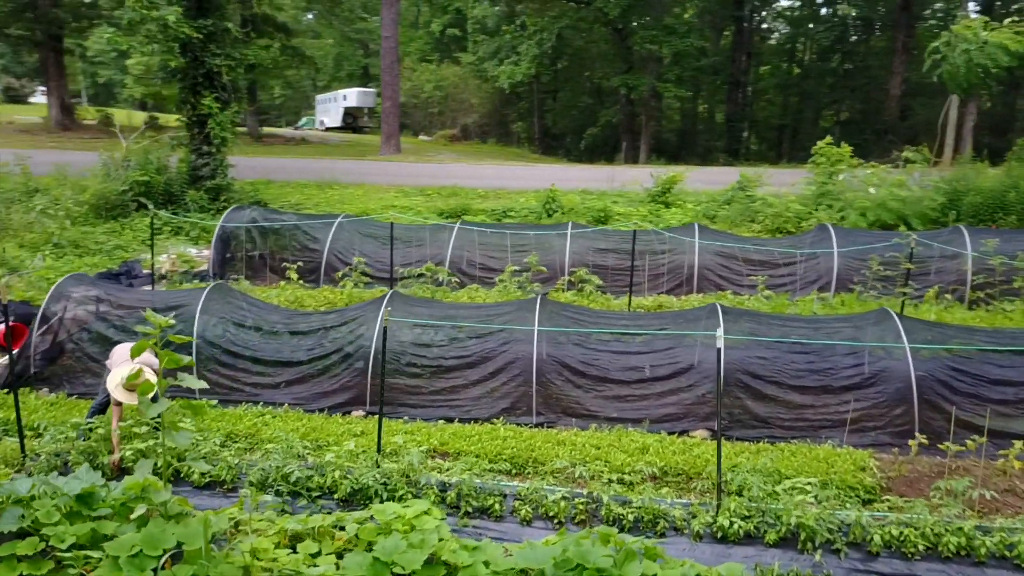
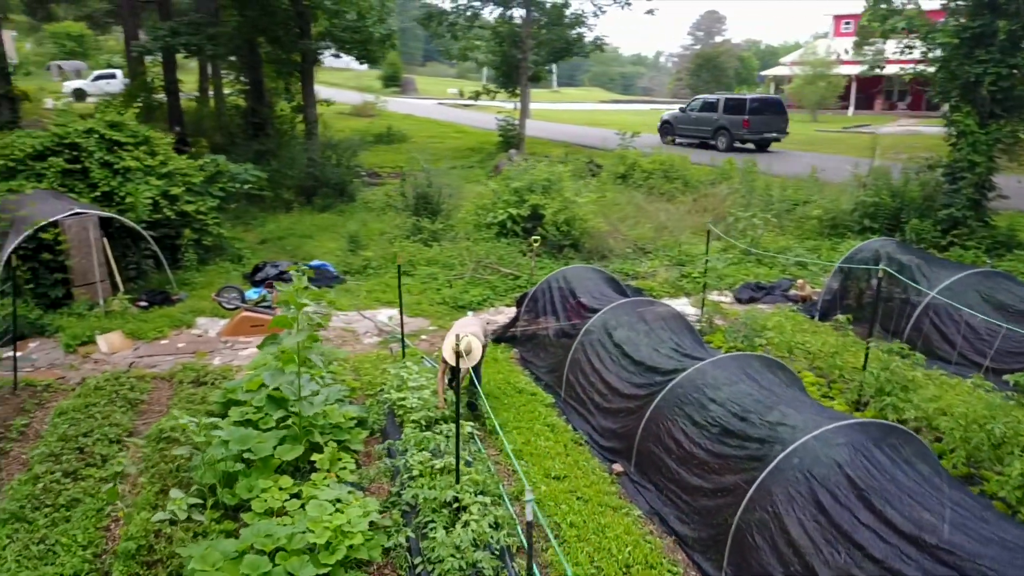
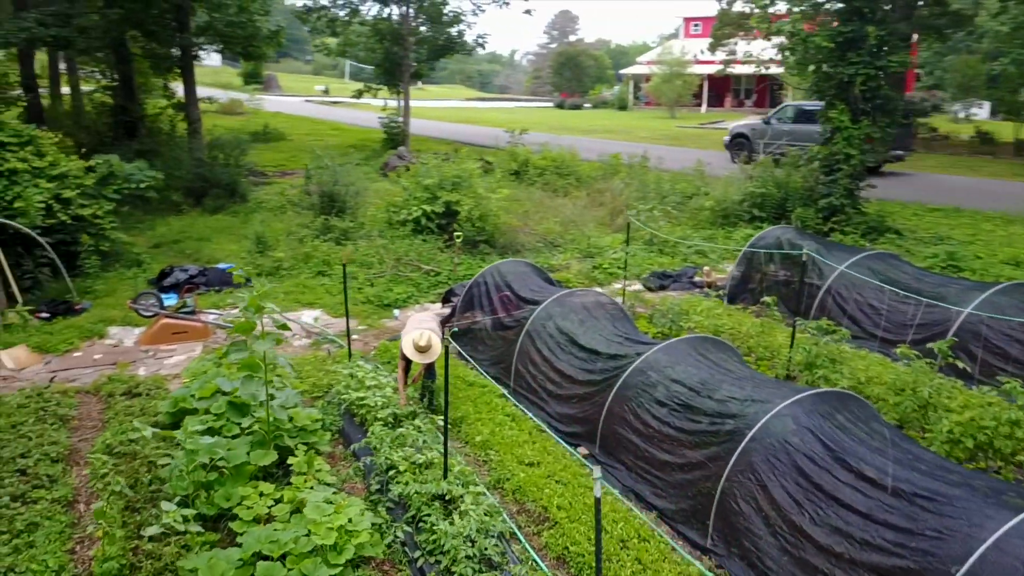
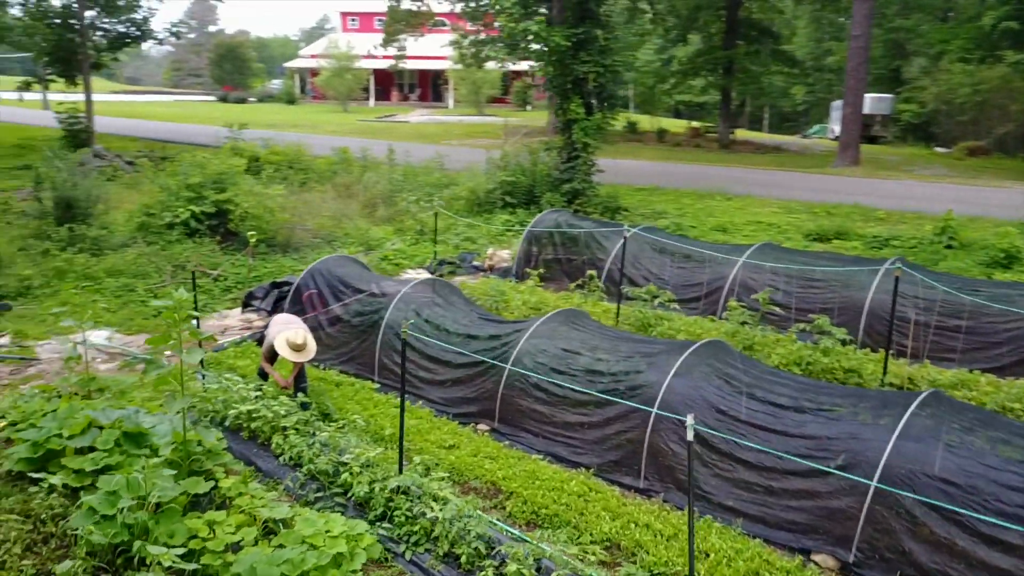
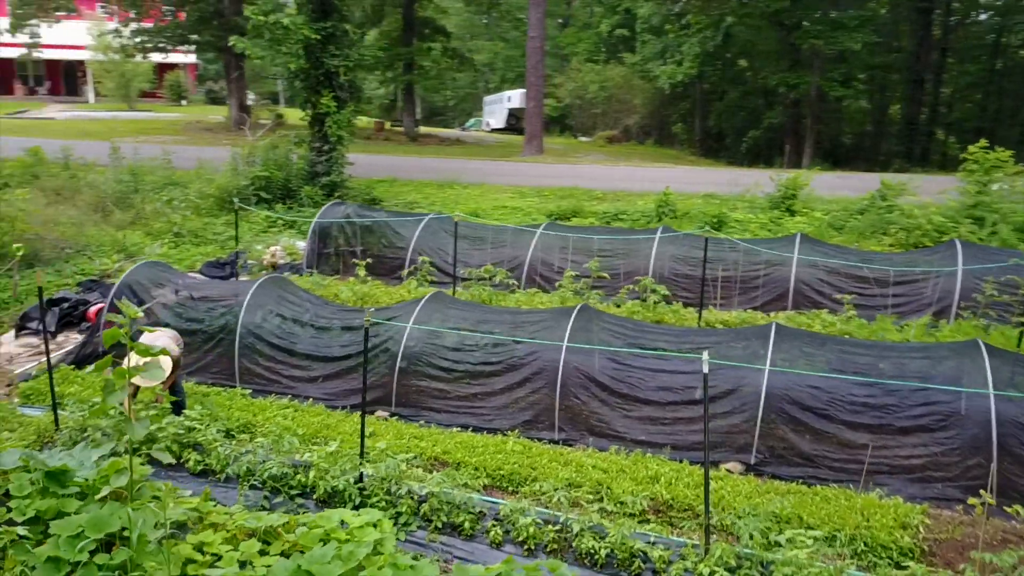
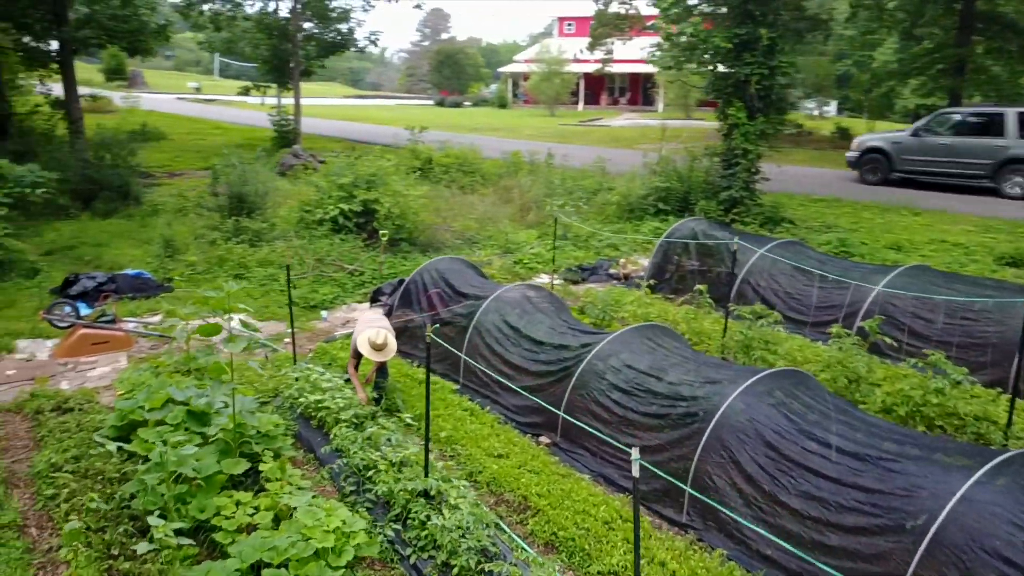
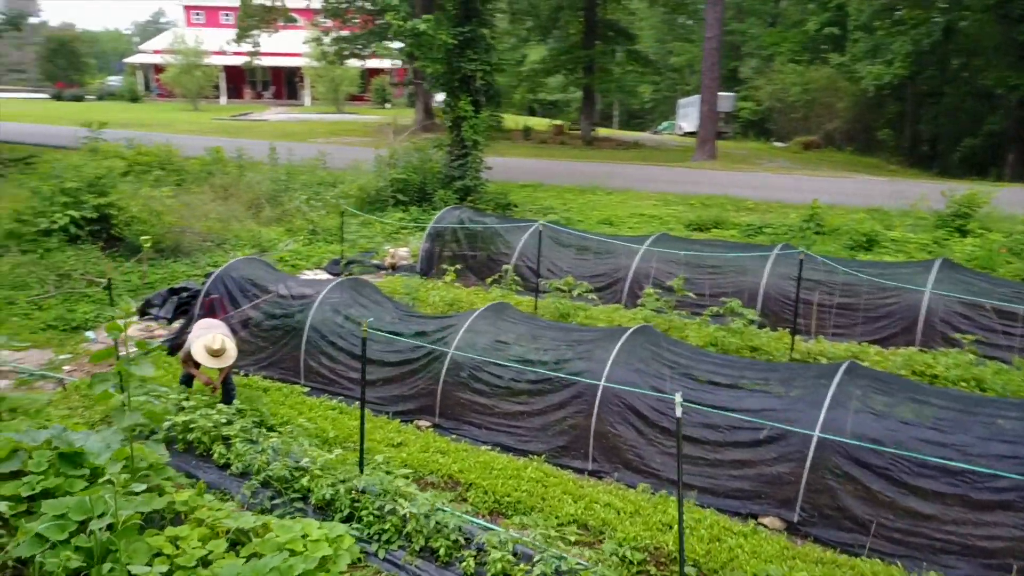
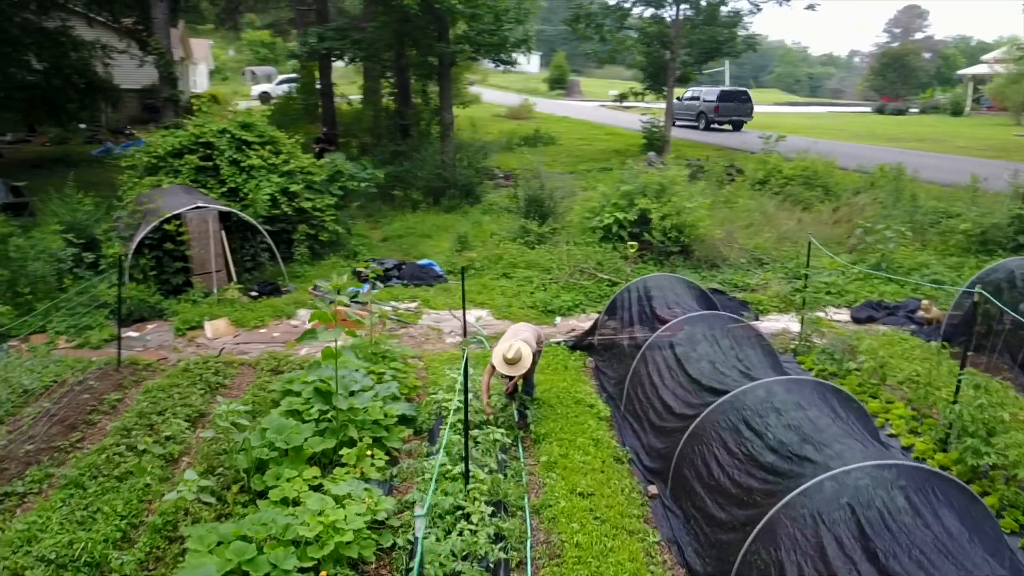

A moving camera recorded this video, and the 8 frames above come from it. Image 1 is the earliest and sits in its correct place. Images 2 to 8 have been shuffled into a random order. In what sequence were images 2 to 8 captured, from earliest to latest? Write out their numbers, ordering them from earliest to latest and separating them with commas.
5, 7, 4, 6, 3, 2, 8
